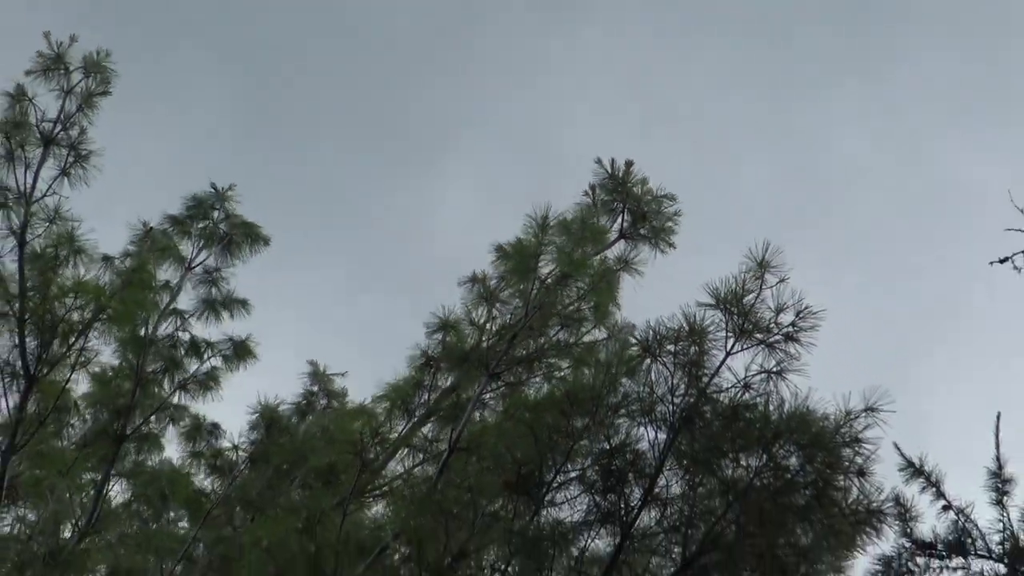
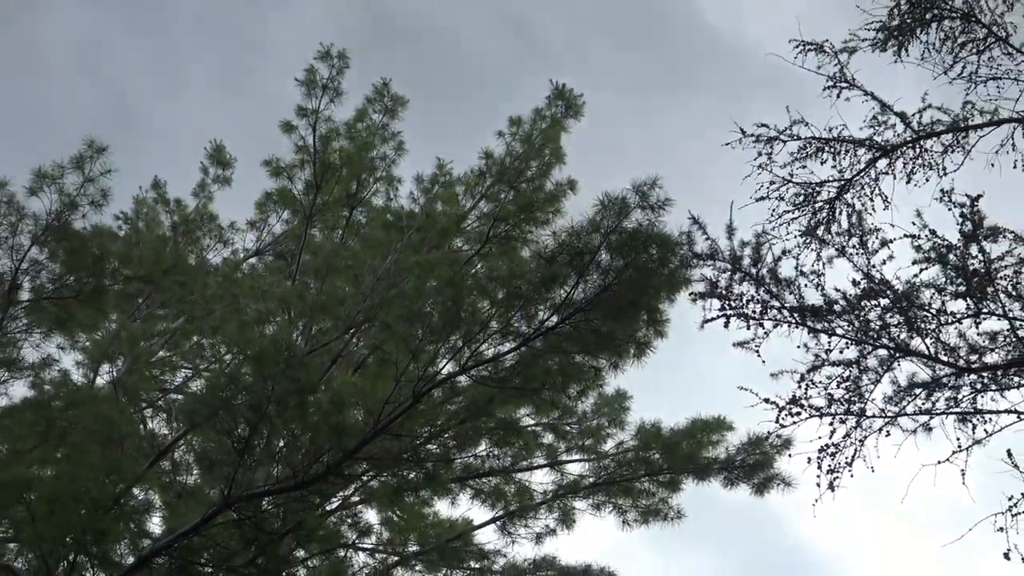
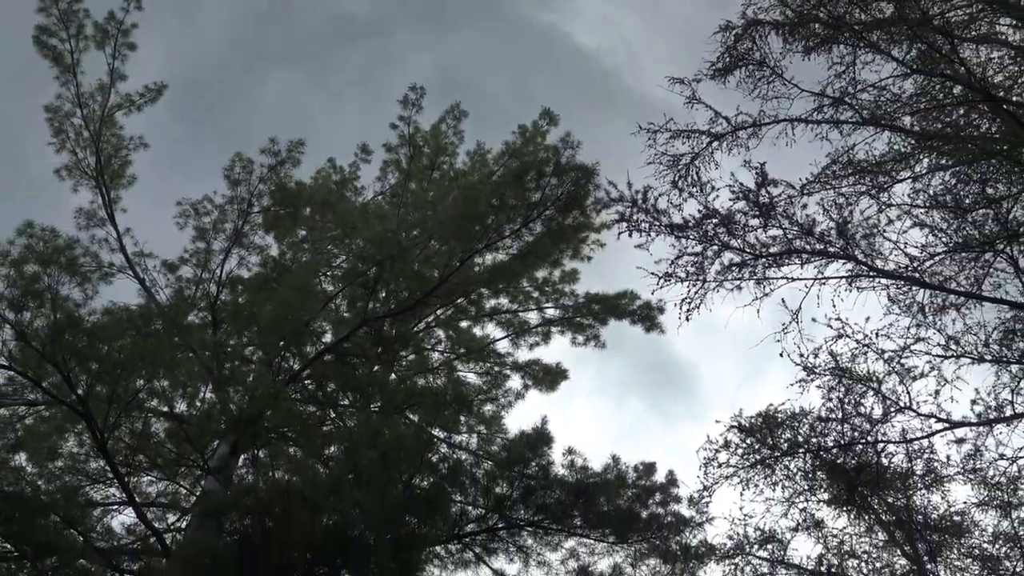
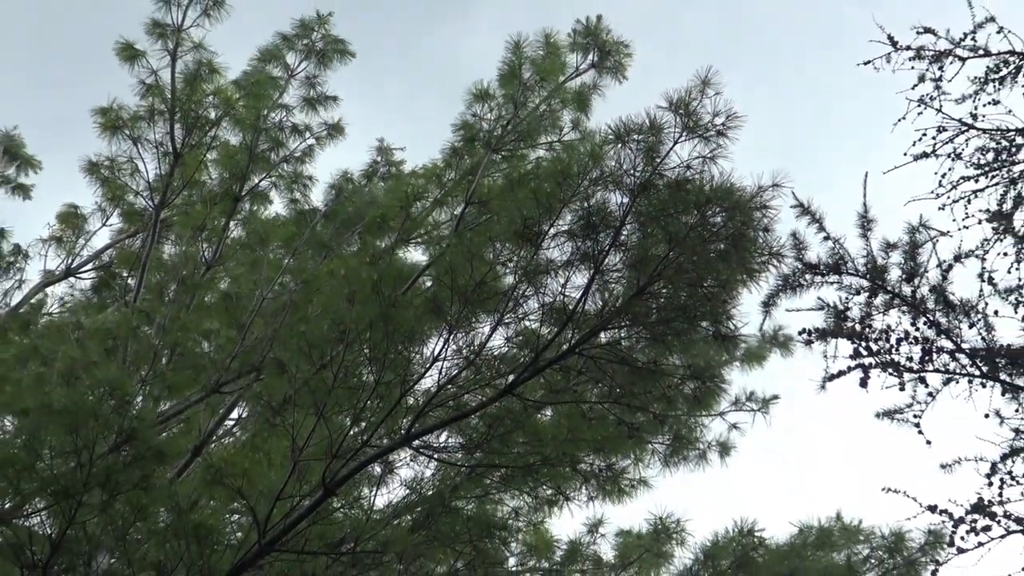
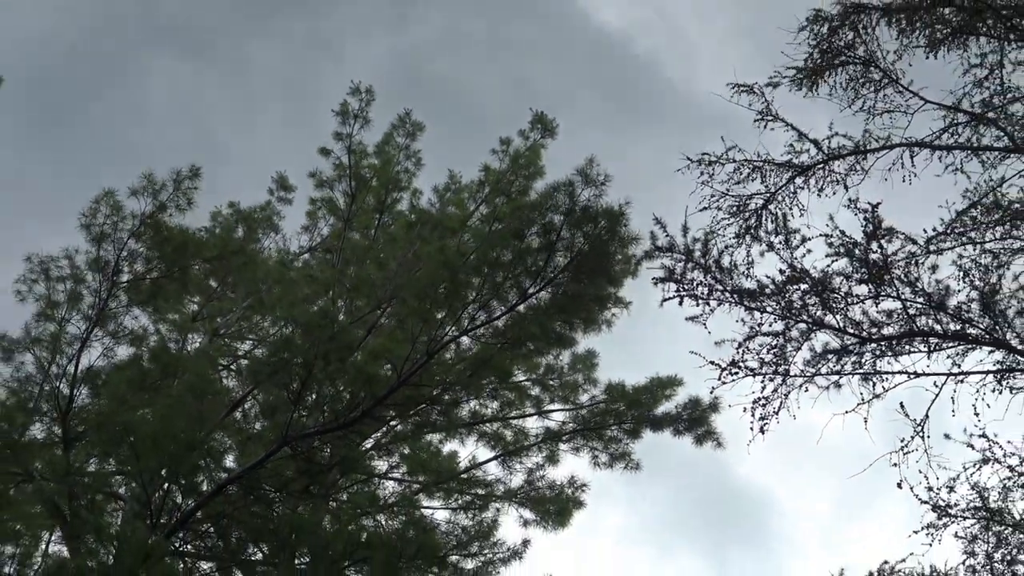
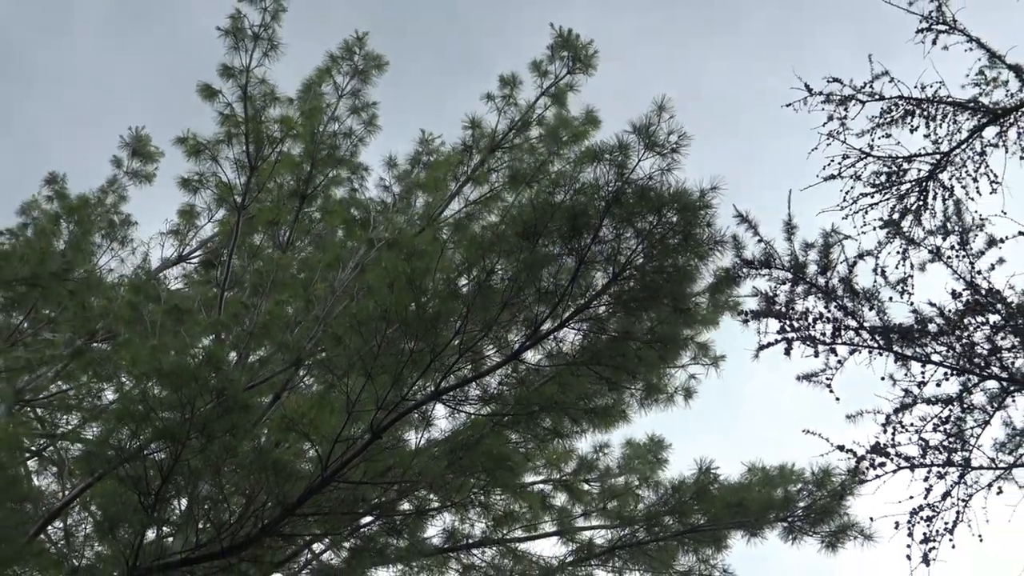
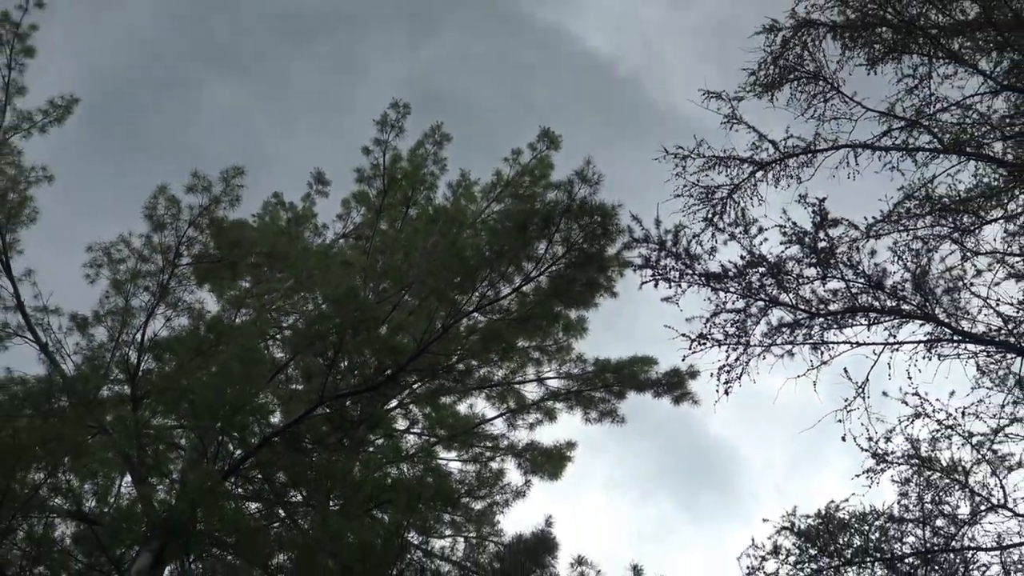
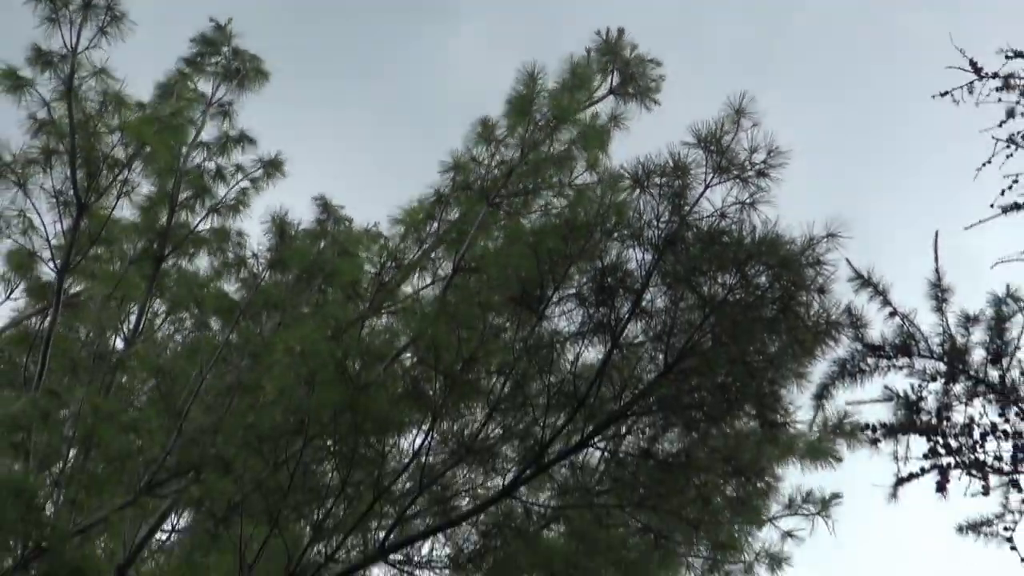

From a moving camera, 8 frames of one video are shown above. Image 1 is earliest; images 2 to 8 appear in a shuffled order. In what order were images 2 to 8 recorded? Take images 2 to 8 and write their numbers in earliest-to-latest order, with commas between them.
8, 4, 6, 2, 5, 7, 3
